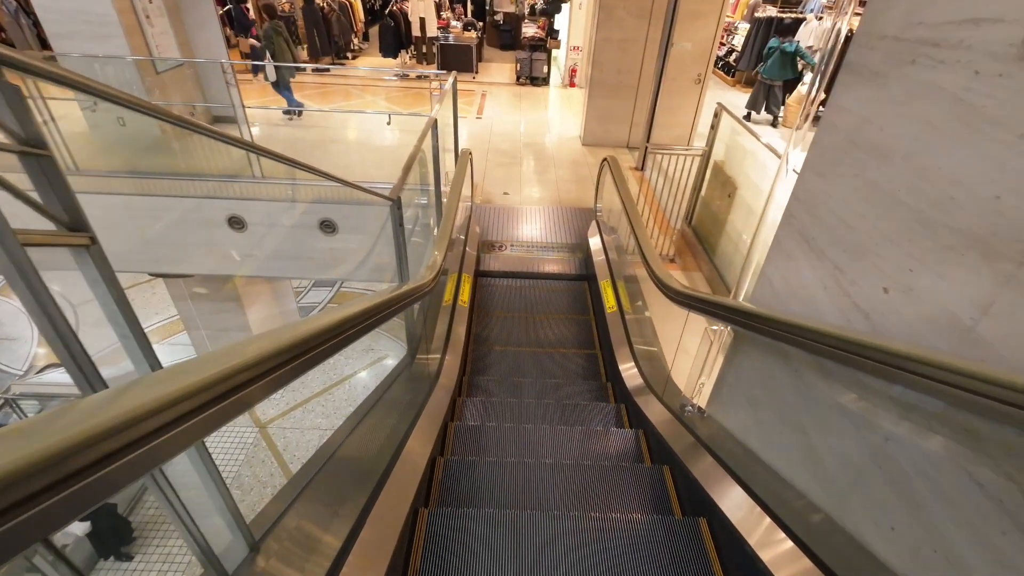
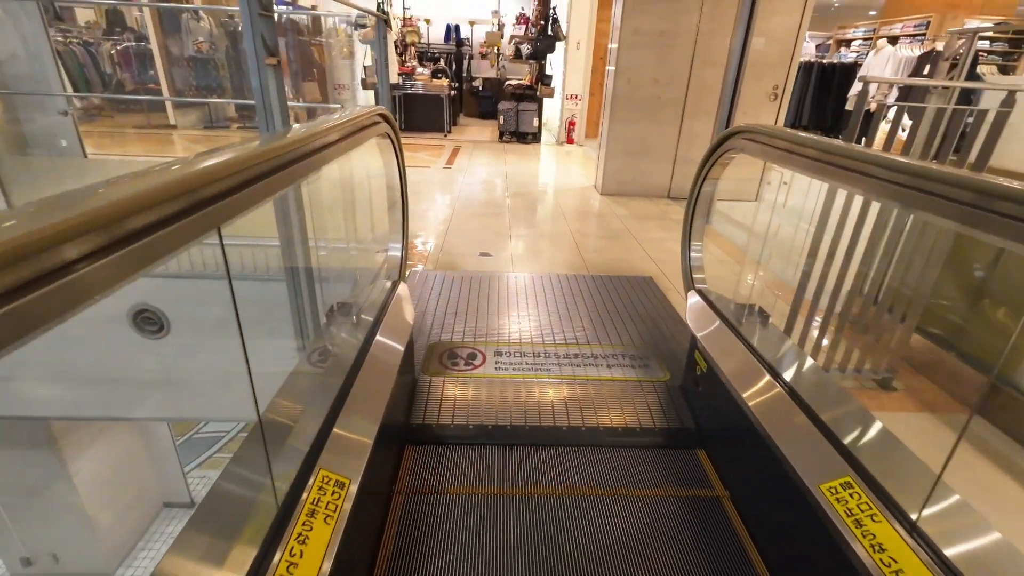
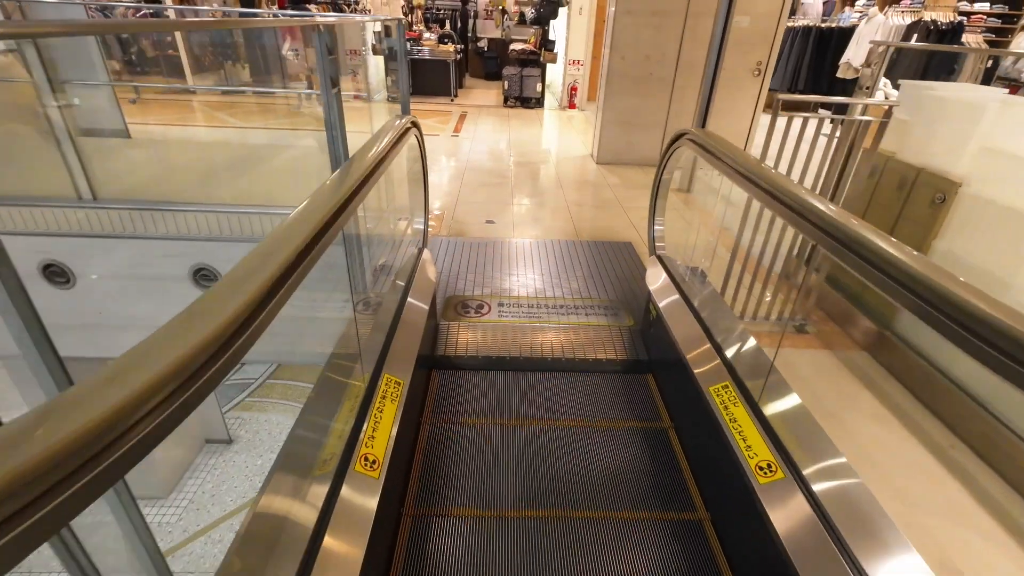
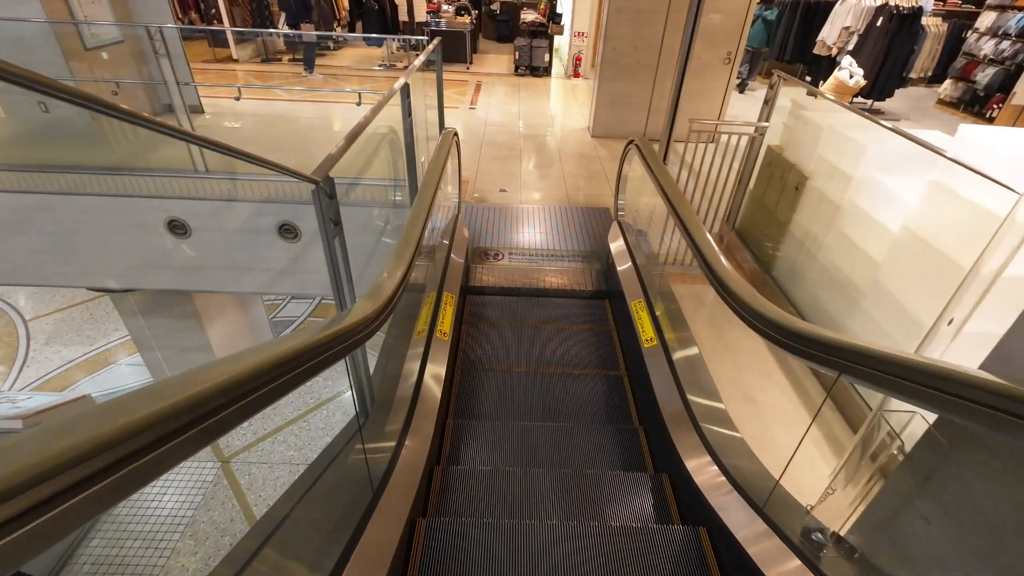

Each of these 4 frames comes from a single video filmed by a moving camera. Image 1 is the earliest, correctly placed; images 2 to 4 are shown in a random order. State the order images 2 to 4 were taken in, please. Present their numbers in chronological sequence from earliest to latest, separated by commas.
4, 3, 2
